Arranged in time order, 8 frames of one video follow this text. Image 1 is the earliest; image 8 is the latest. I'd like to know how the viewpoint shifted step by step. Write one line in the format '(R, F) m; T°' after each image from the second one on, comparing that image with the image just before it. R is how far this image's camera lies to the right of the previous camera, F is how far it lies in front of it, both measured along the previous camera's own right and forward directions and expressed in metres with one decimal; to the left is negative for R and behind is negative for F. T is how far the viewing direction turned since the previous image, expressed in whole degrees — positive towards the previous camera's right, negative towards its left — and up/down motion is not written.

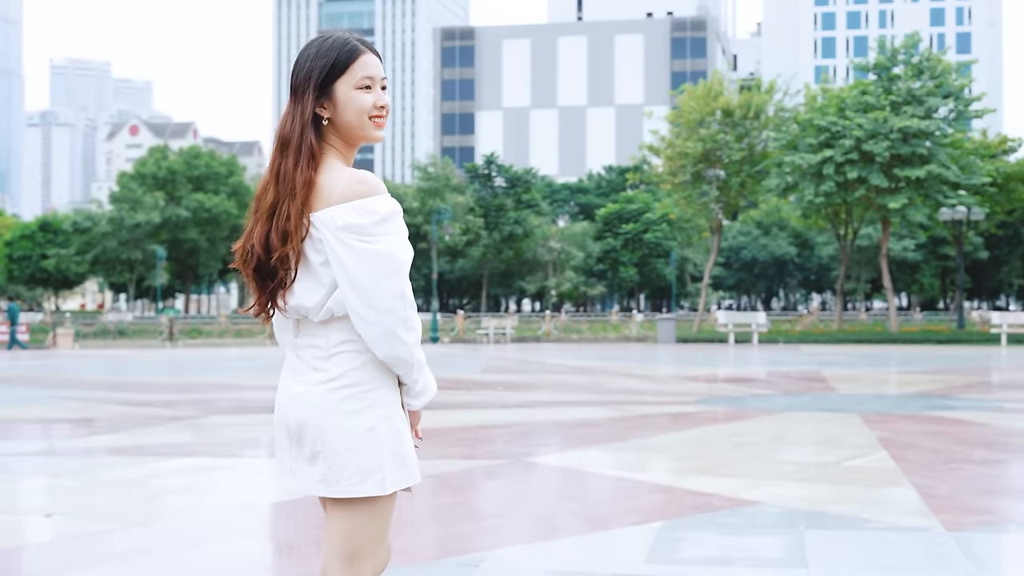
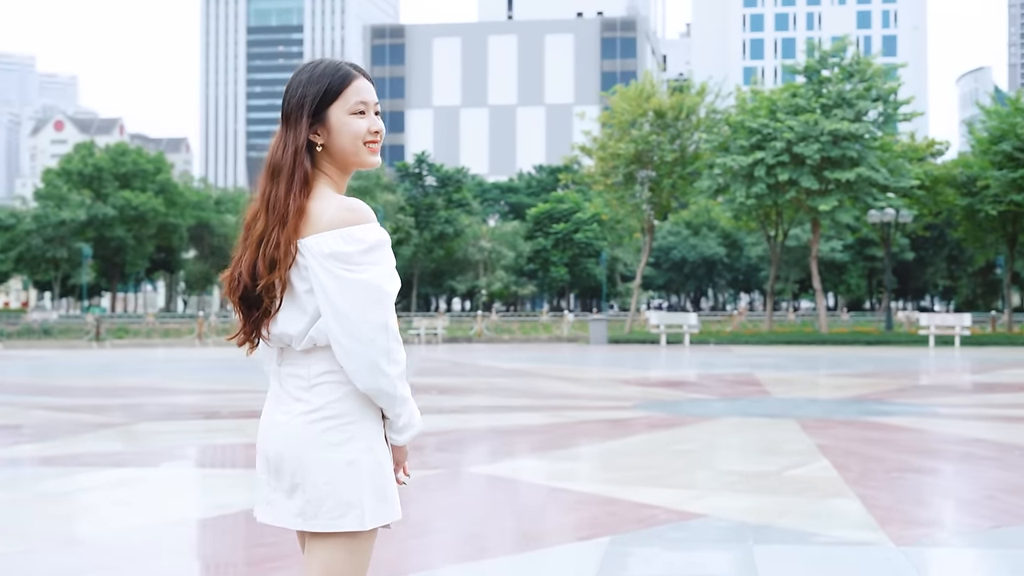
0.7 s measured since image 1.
(0.0, +0.1) m; +3°
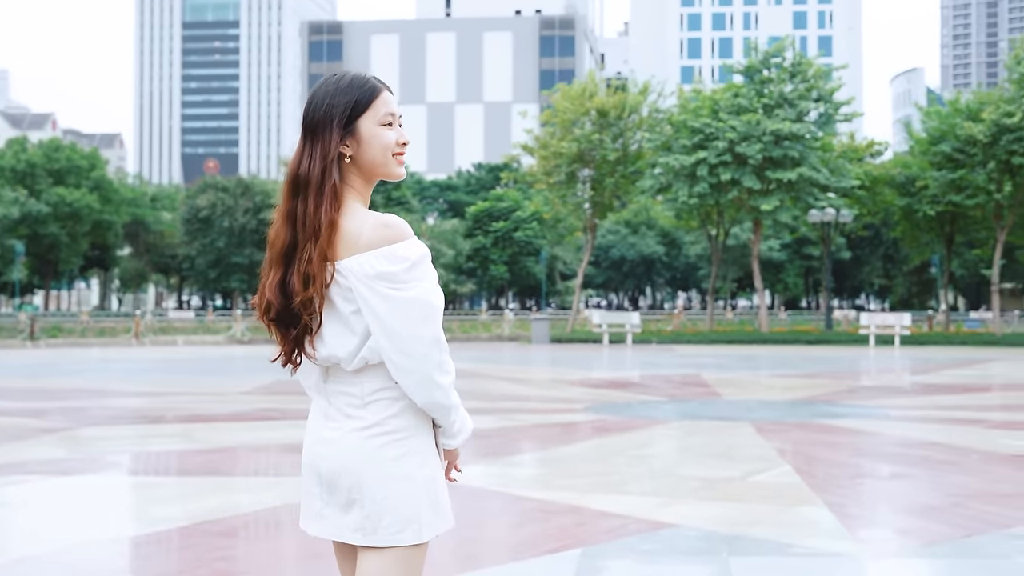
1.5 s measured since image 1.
(-0.1, +0.1) m; +2°
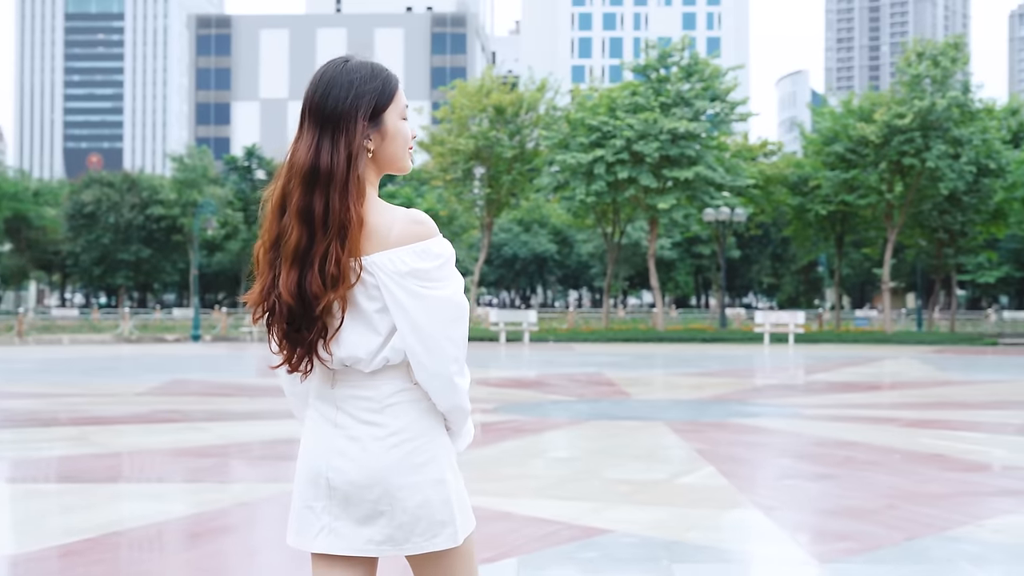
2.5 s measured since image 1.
(-0.1, +0.2) m; +4°
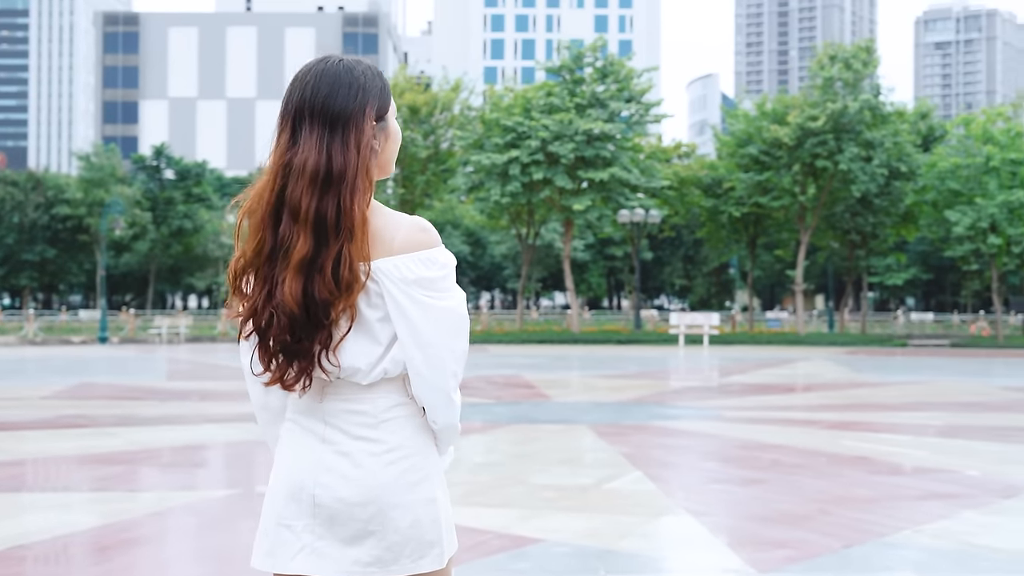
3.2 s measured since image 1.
(0.0, +0.2) m; +3°
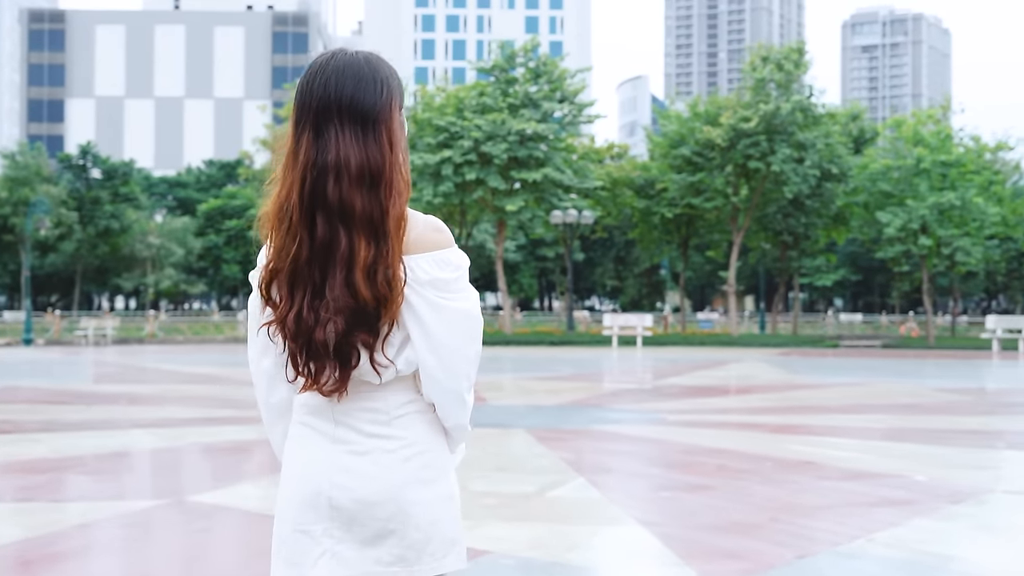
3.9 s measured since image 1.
(0.0, +0.2) m; +3°
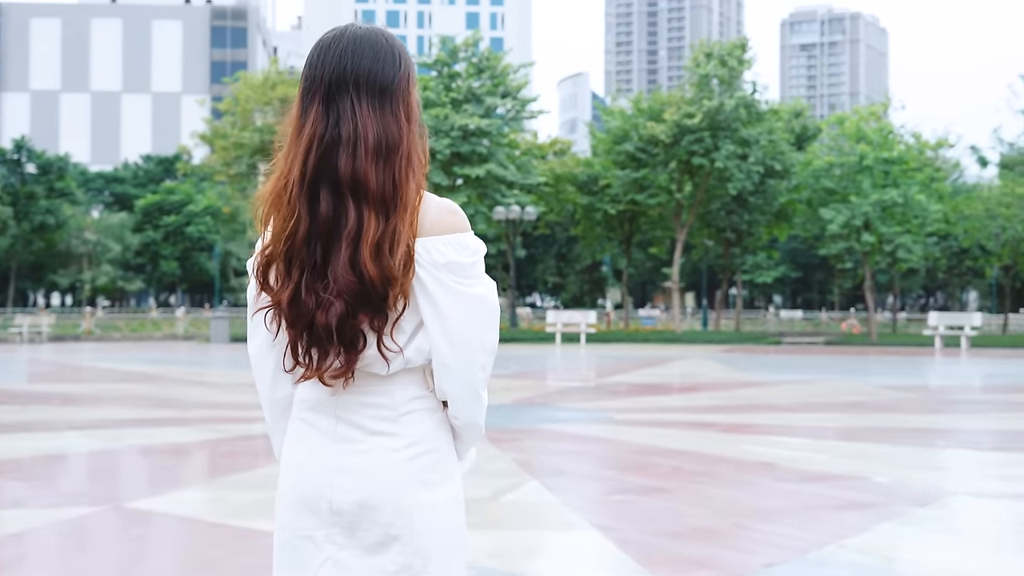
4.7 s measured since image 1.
(0.0, +0.2) m; +2°
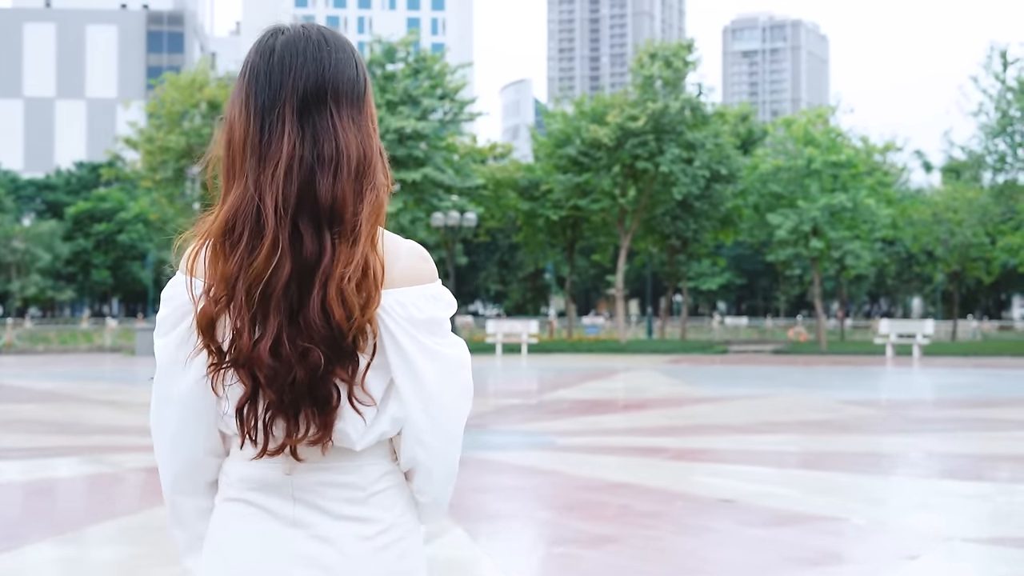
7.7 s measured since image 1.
(+0.1, +0.9) m; +2°
